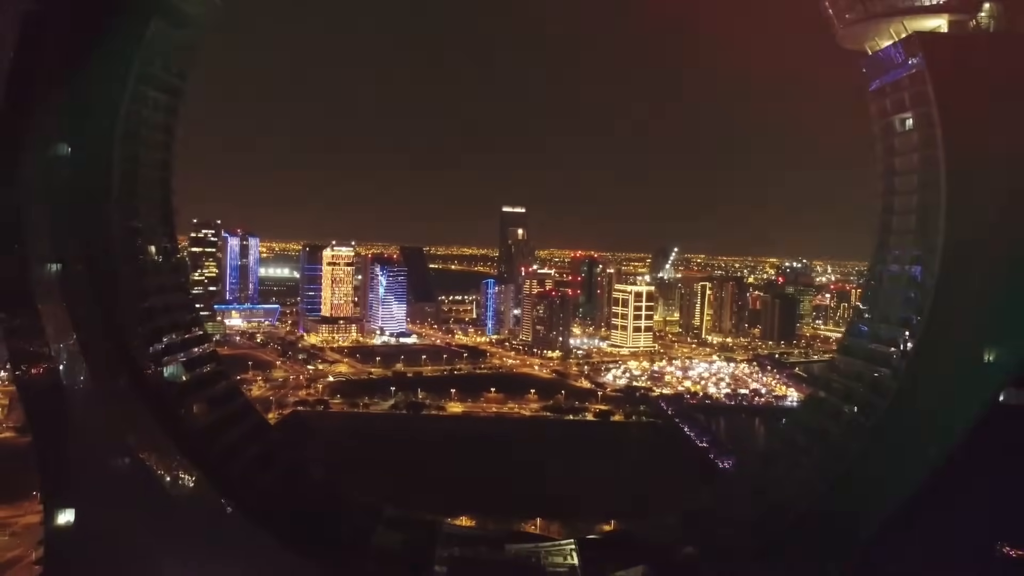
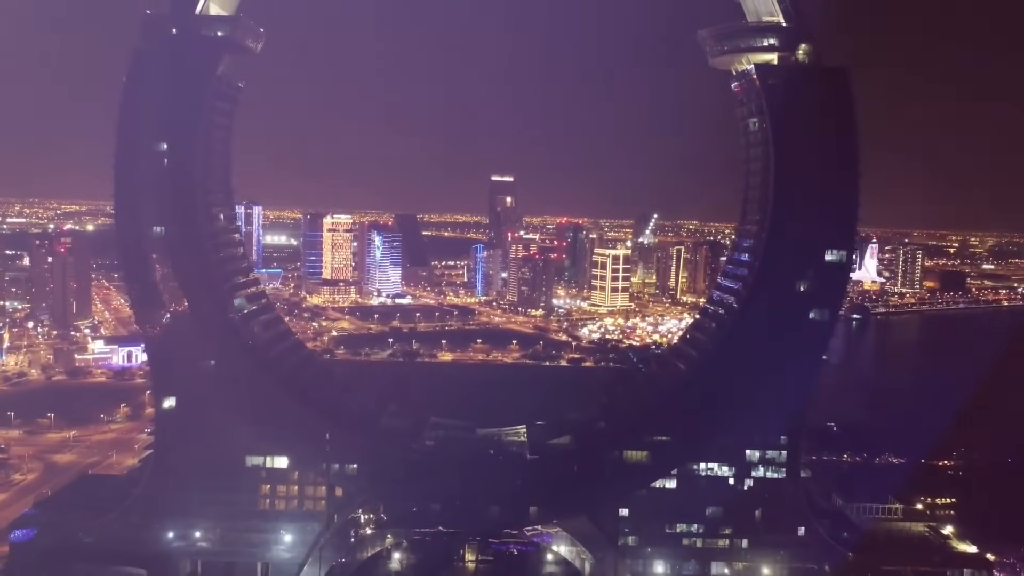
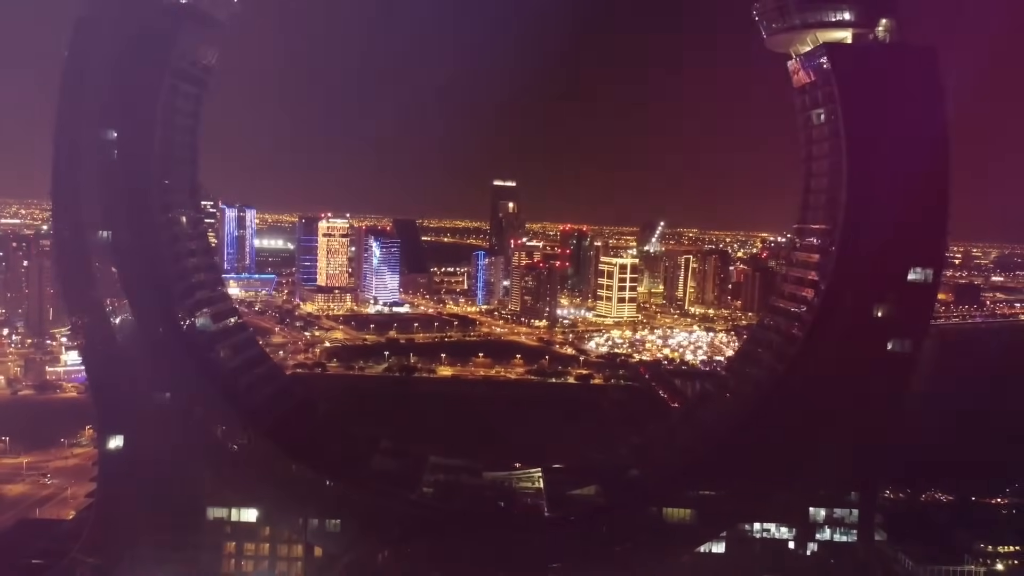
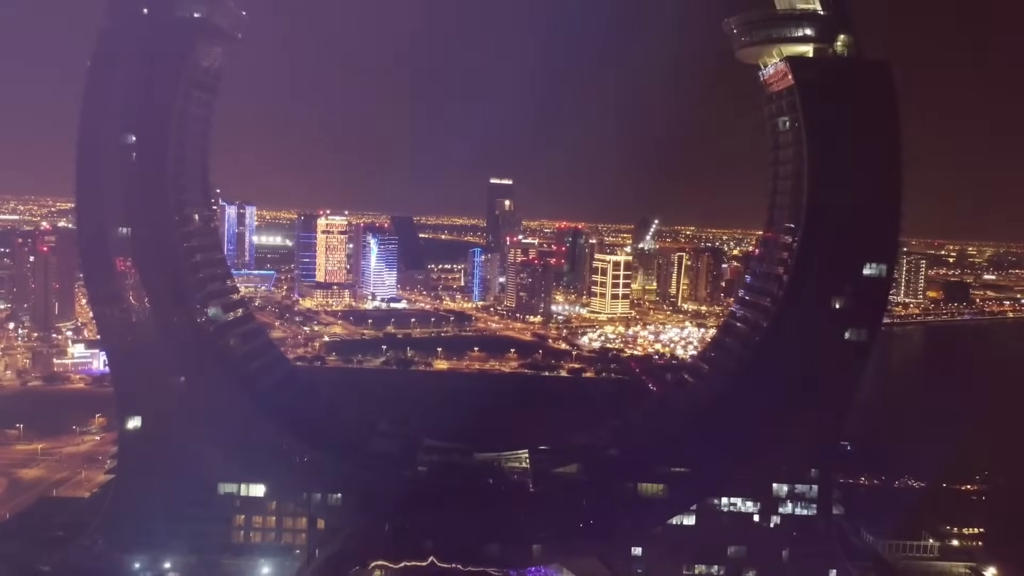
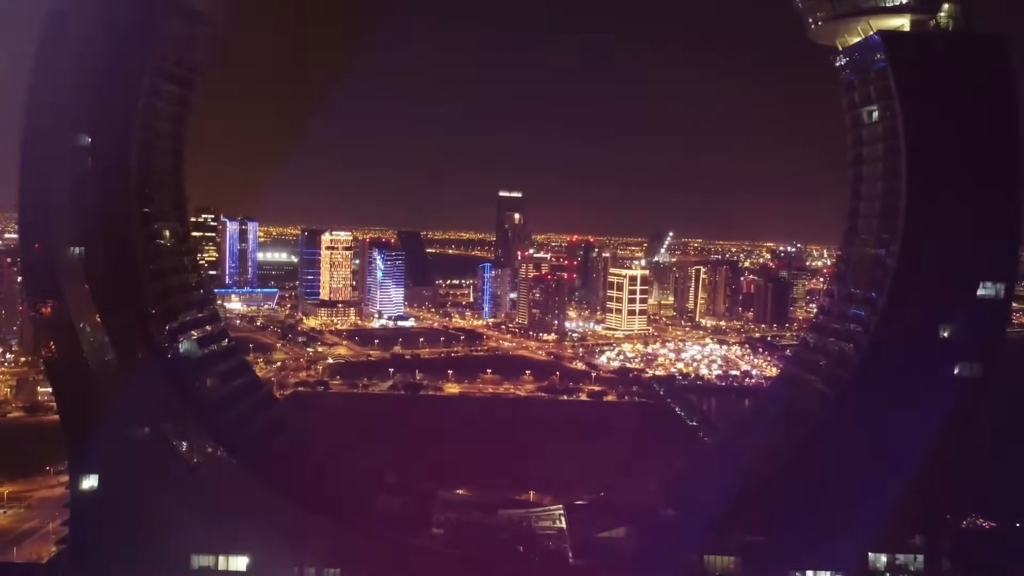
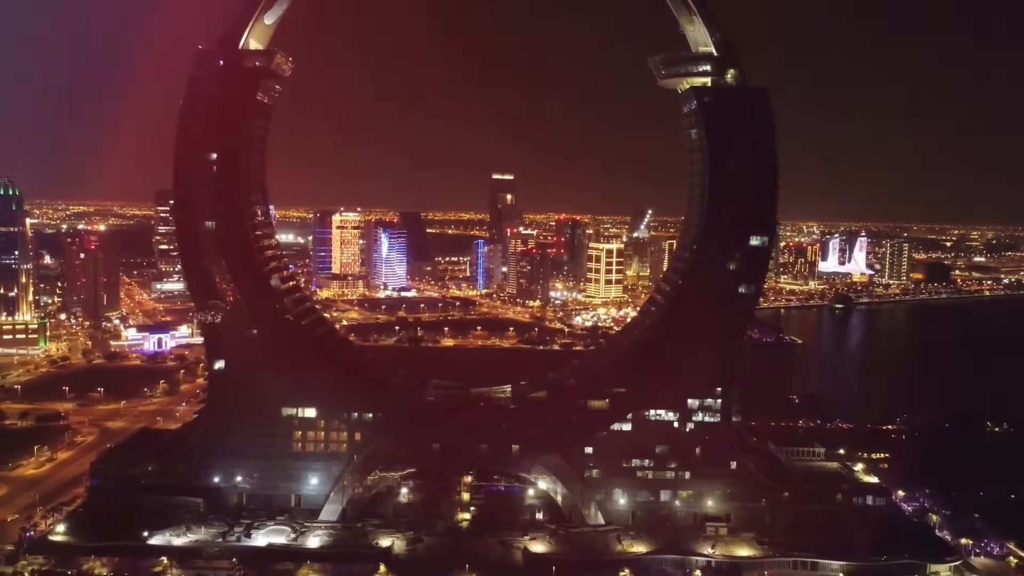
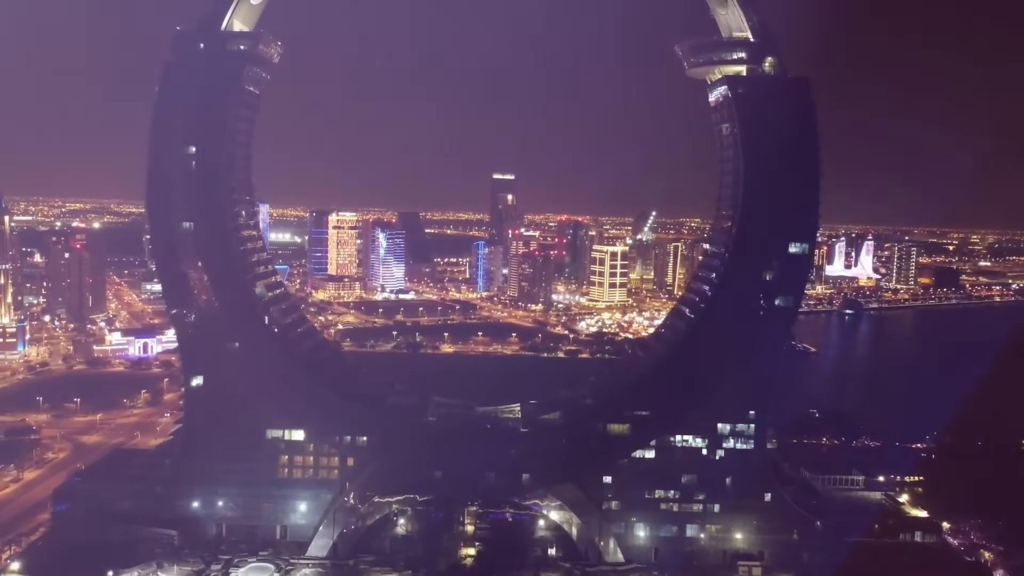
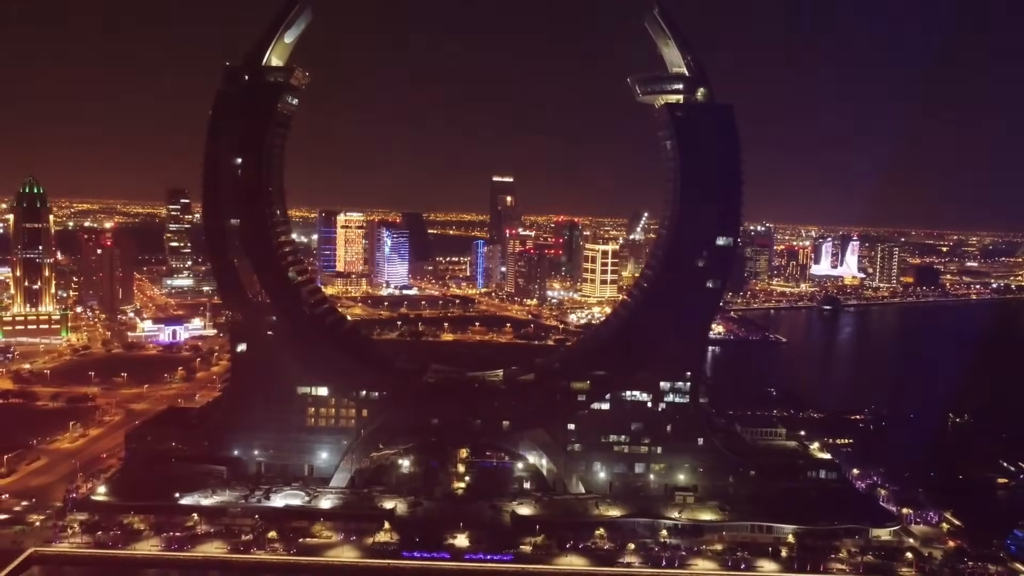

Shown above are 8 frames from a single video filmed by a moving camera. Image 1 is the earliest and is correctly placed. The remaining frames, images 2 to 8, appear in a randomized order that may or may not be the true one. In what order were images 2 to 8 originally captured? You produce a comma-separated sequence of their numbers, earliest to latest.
5, 3, 4, 2, 7, 6, 8
